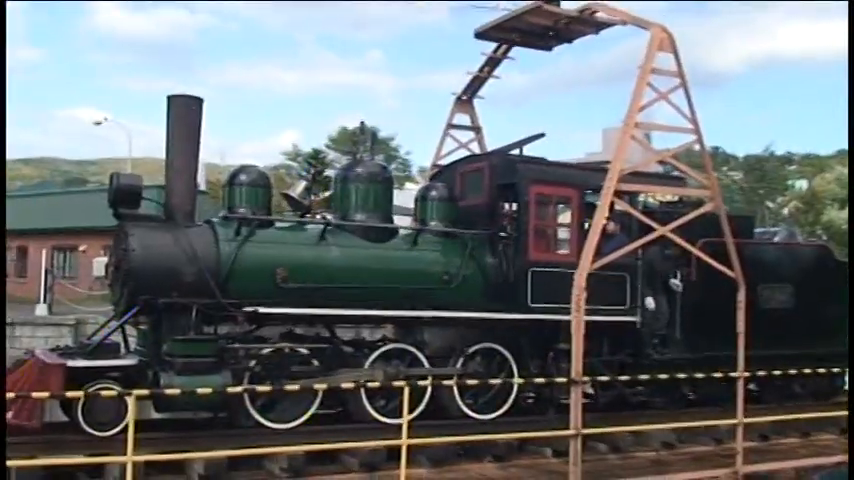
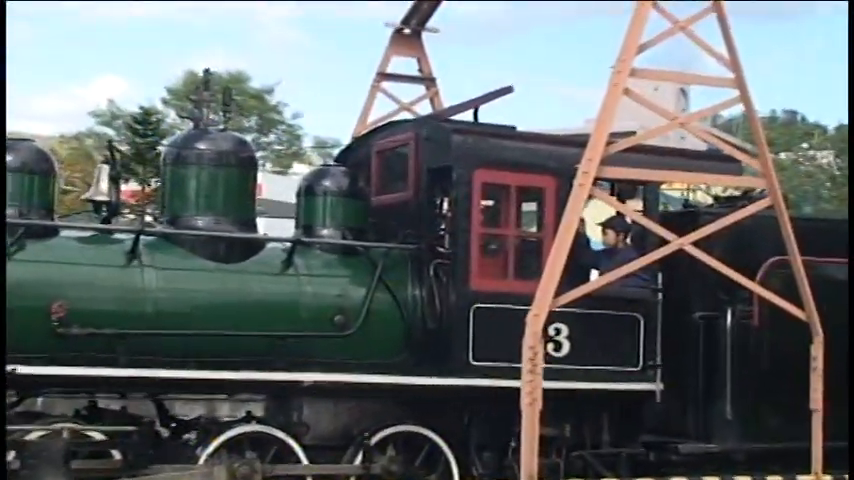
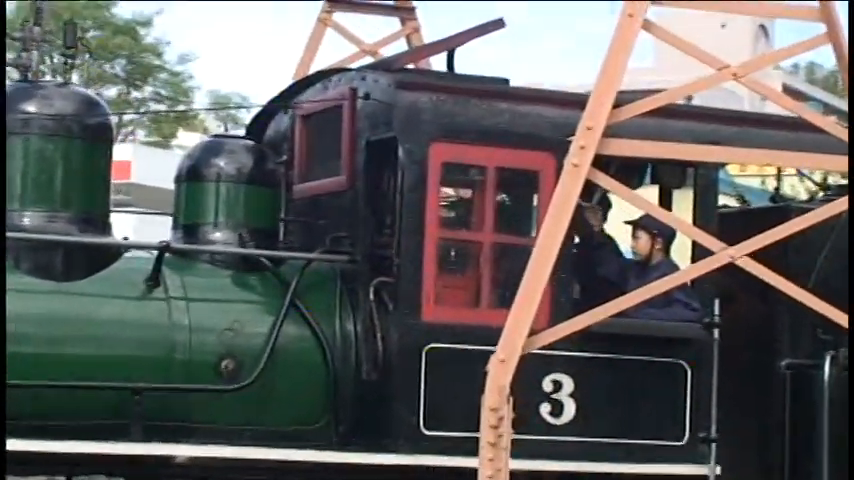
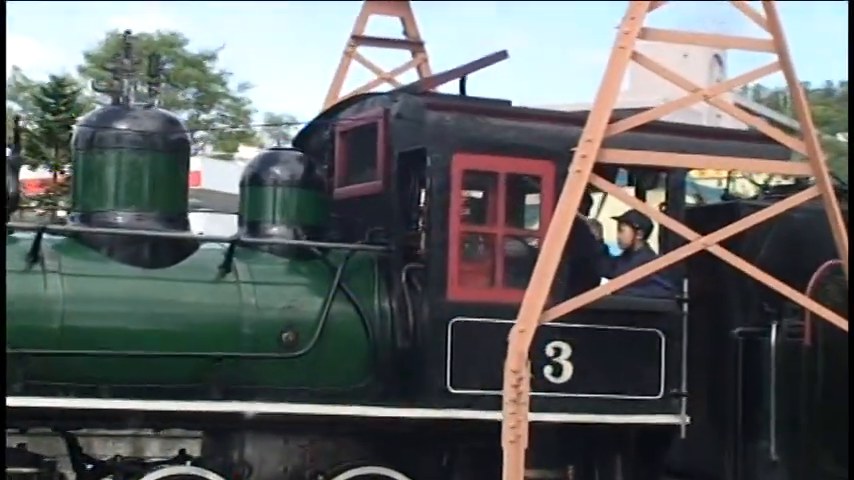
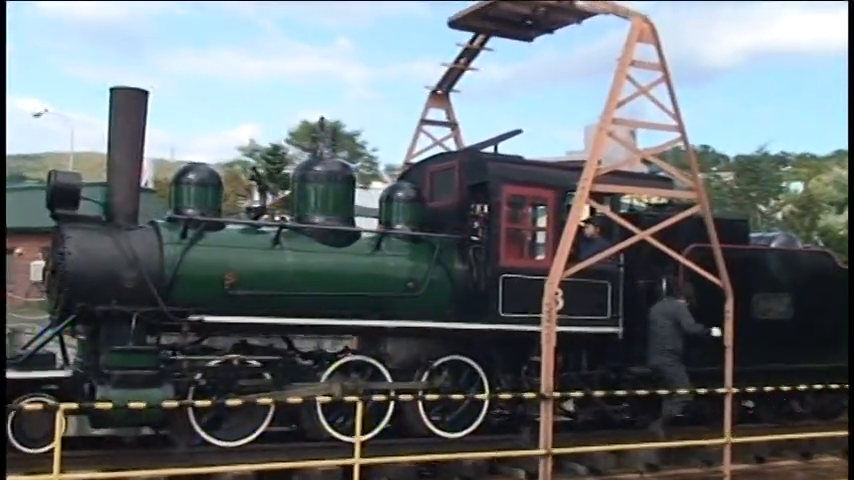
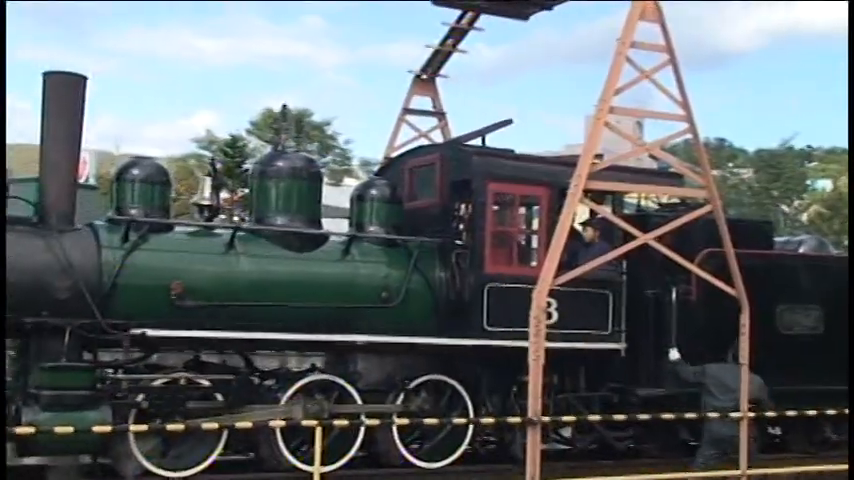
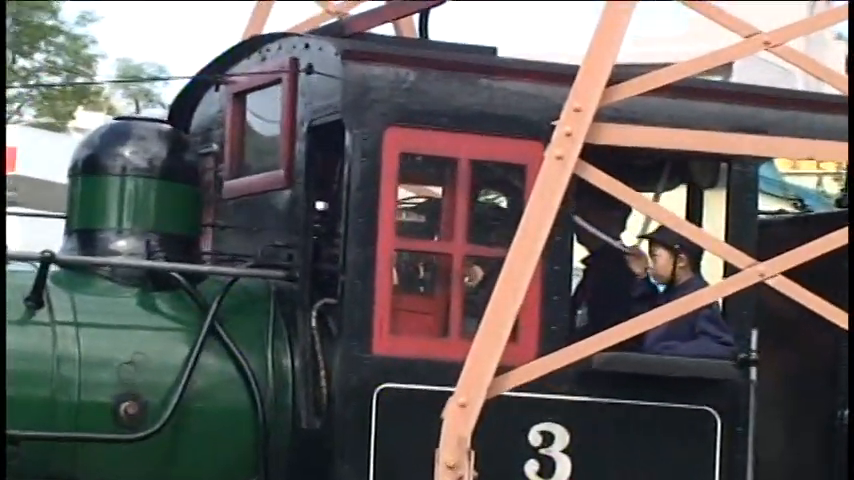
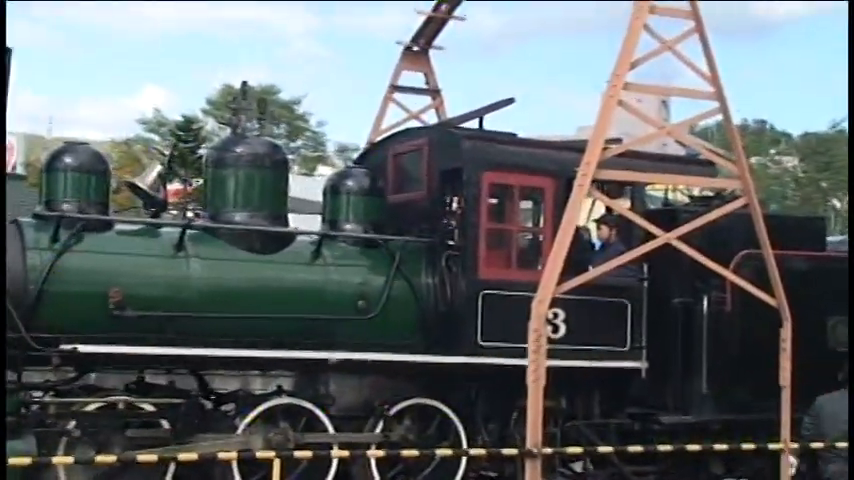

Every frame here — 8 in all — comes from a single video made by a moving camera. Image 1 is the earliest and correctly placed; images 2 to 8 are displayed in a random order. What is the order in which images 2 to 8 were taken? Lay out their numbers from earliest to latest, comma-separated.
5, 6, 8, 2, 4, 3, 7
